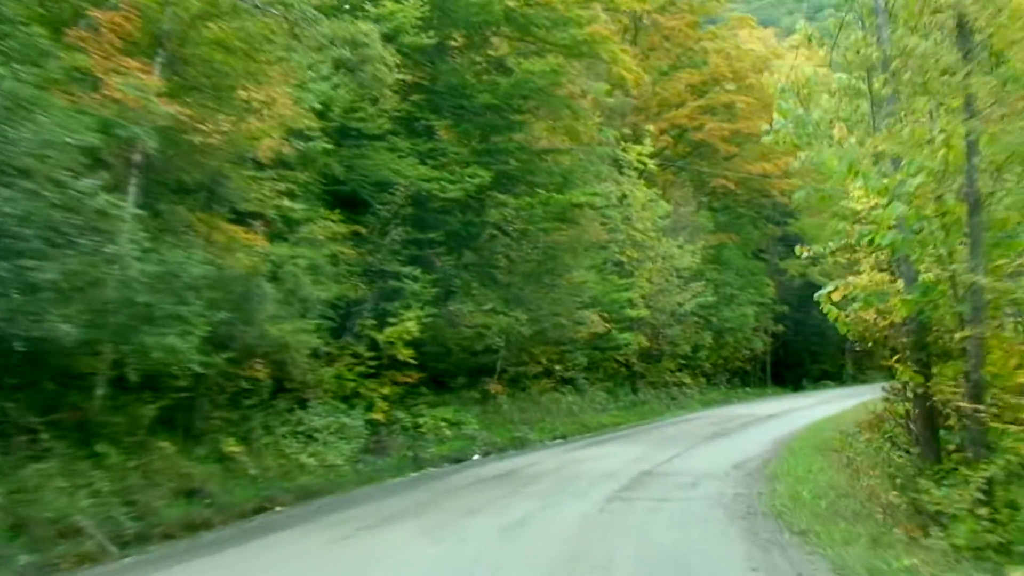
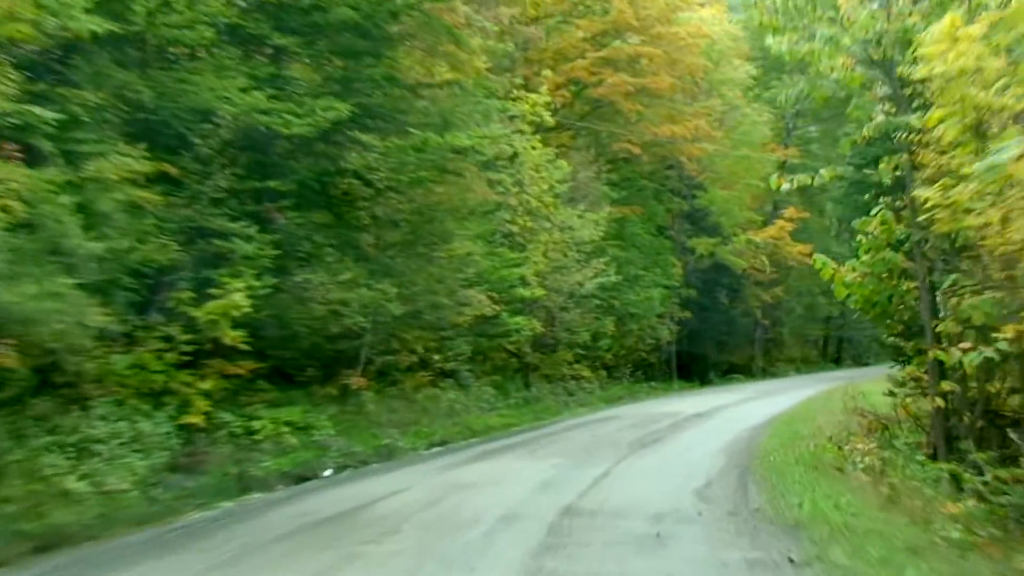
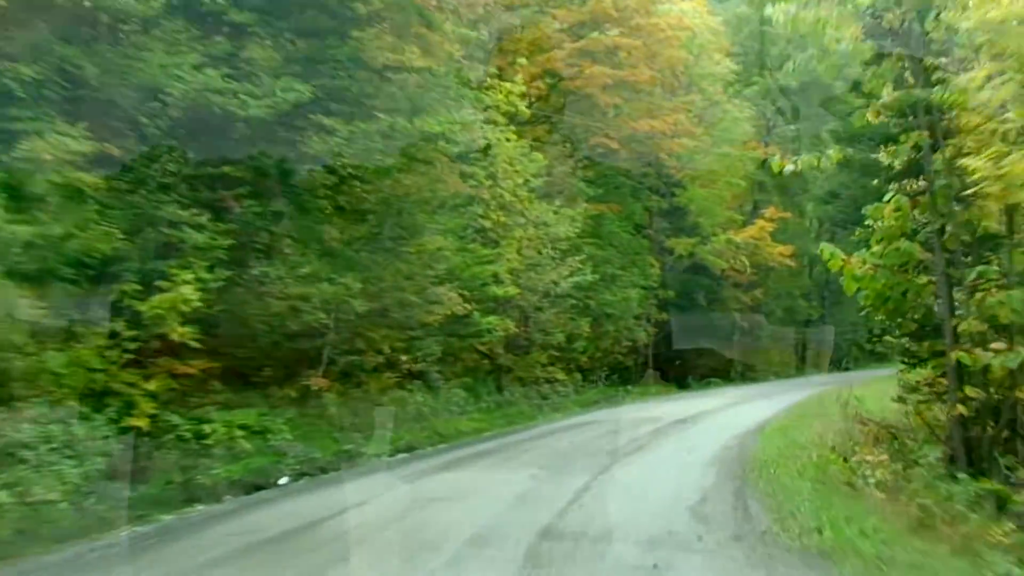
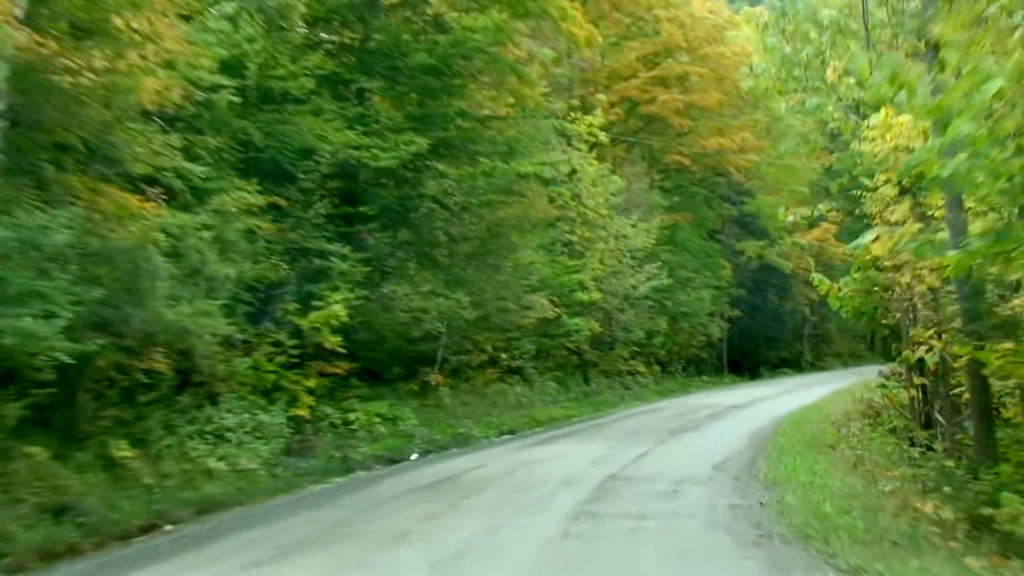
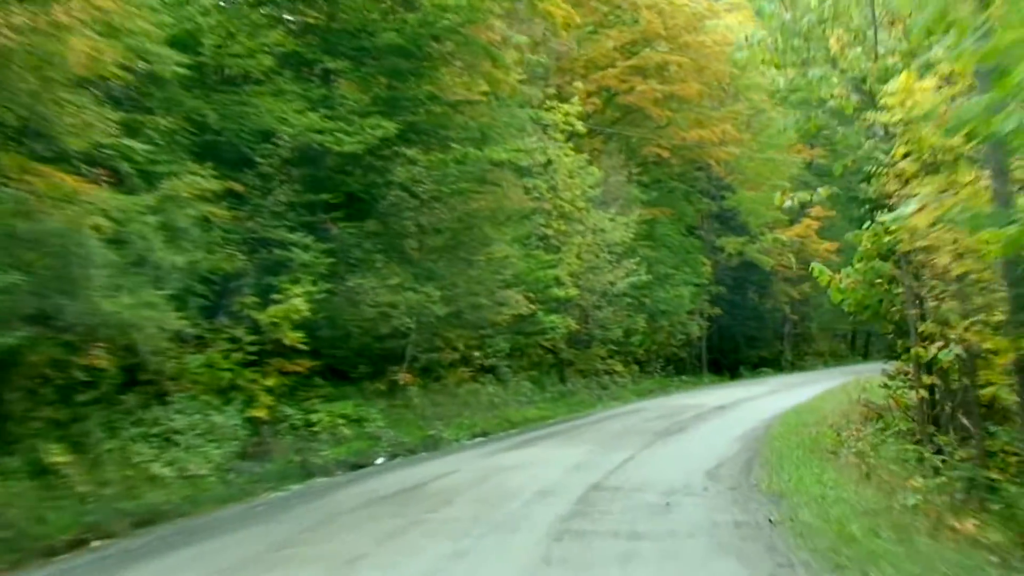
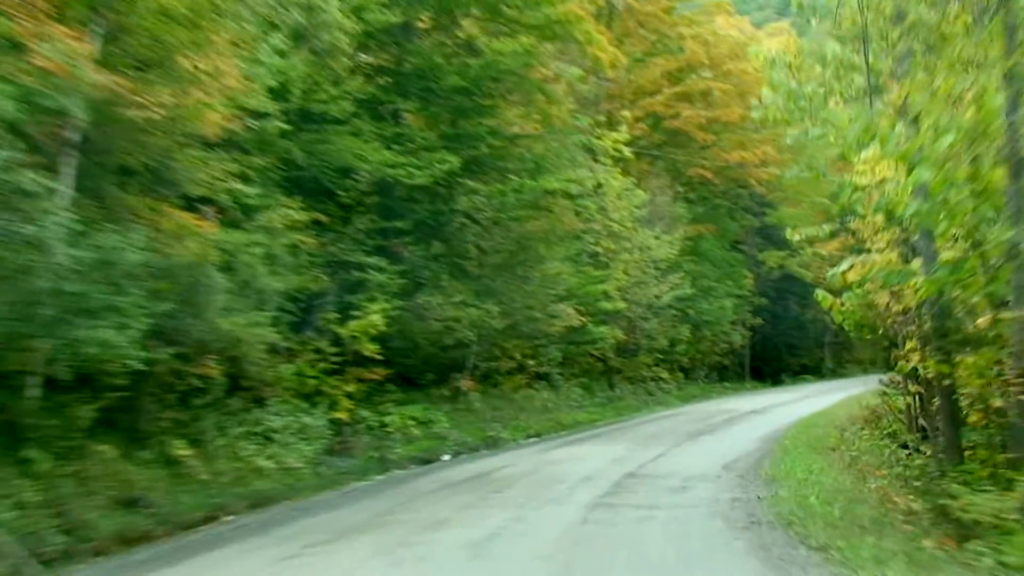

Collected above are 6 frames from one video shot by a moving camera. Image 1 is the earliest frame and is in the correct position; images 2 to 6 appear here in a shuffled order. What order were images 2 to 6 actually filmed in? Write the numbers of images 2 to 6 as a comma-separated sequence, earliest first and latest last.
6, 4, 5, 2, 3
